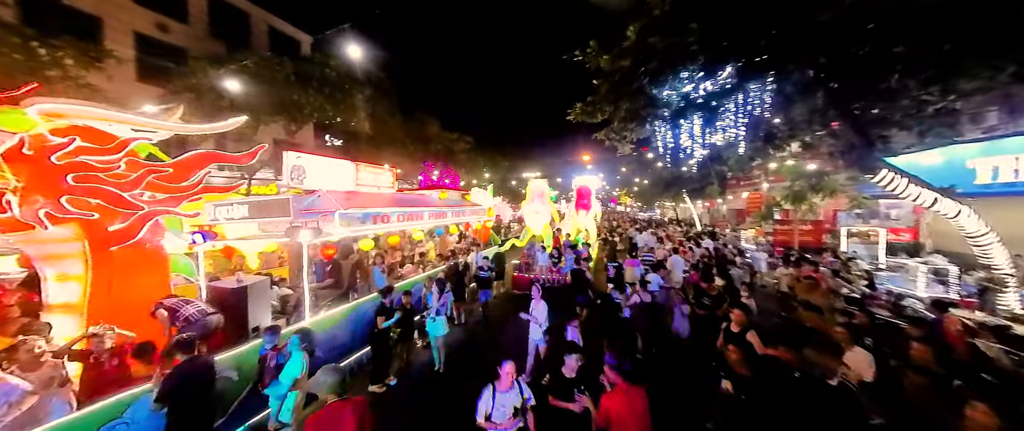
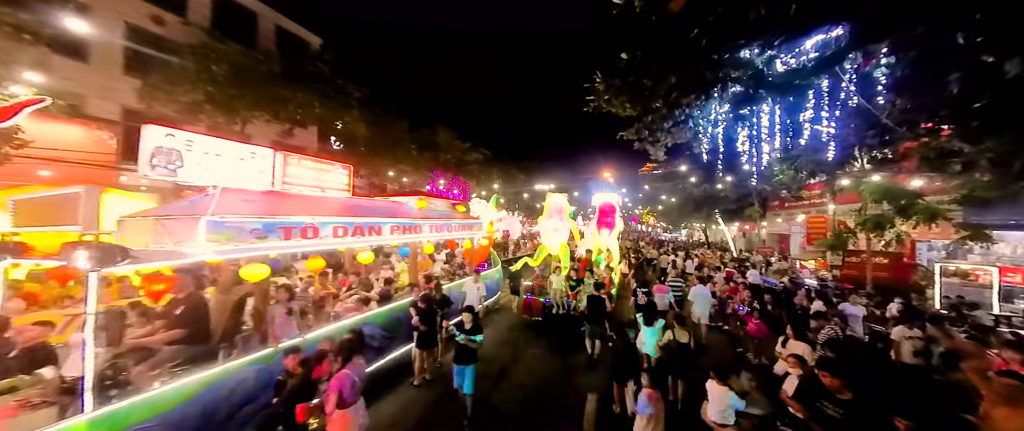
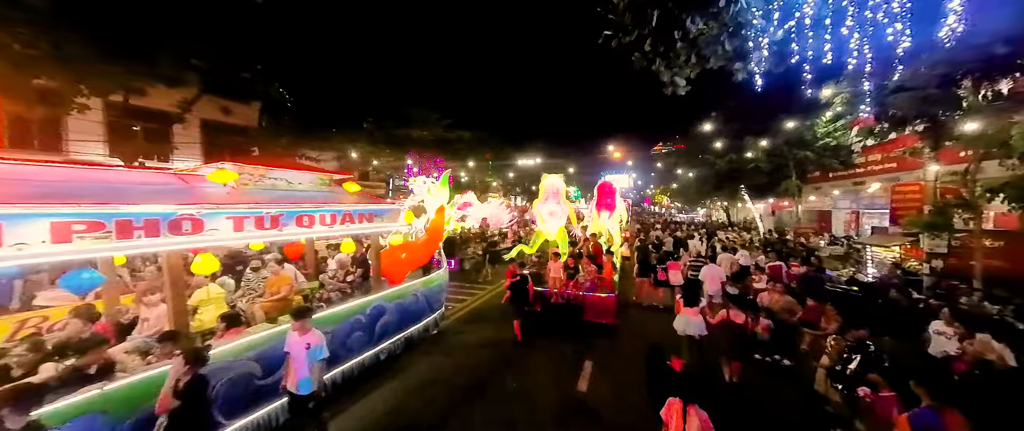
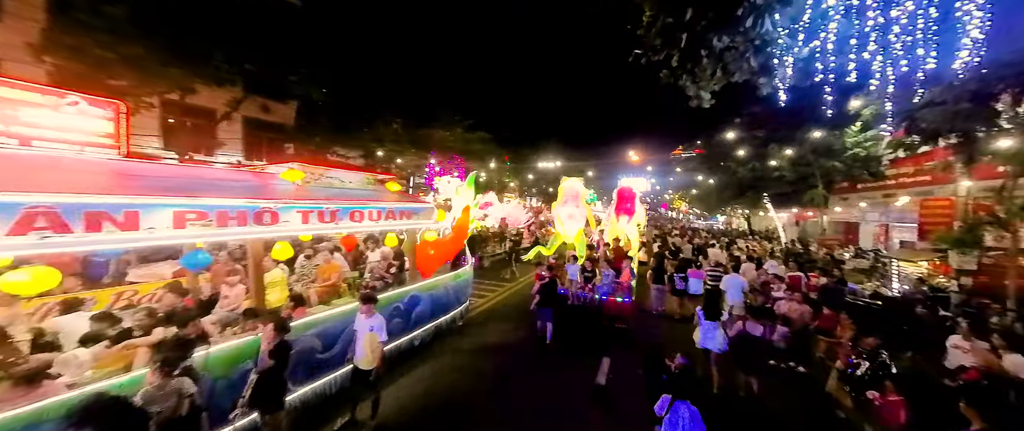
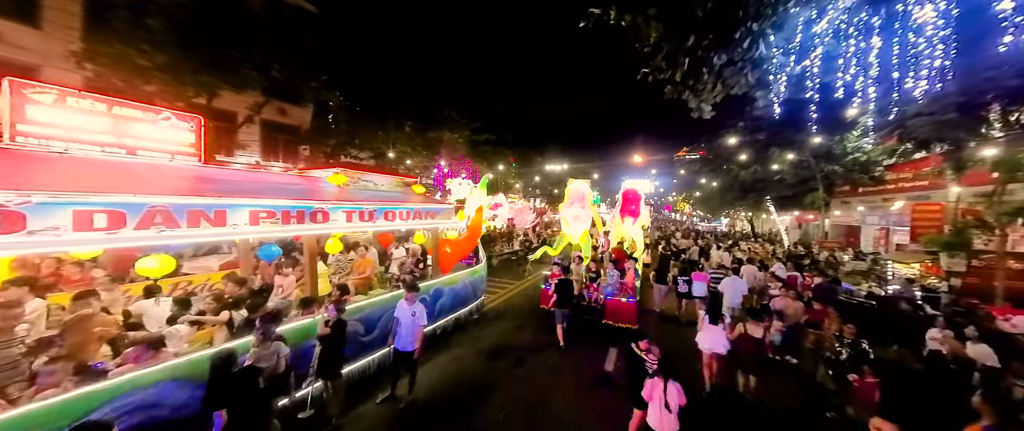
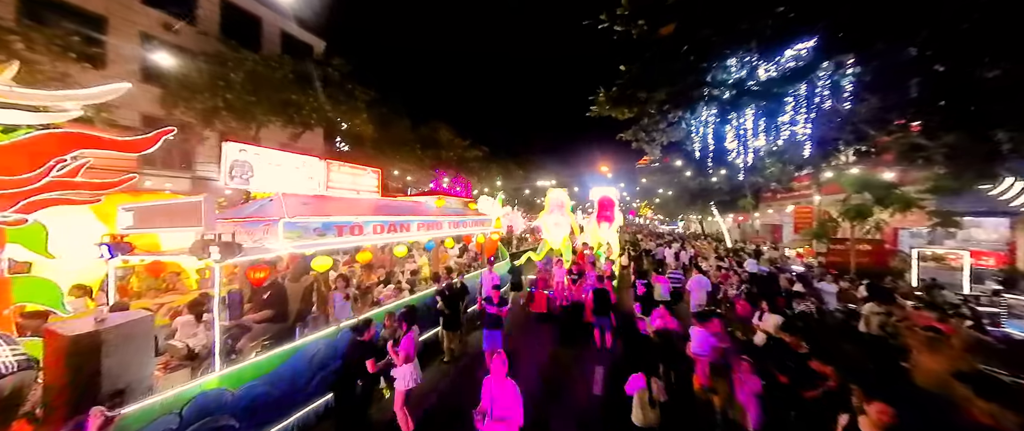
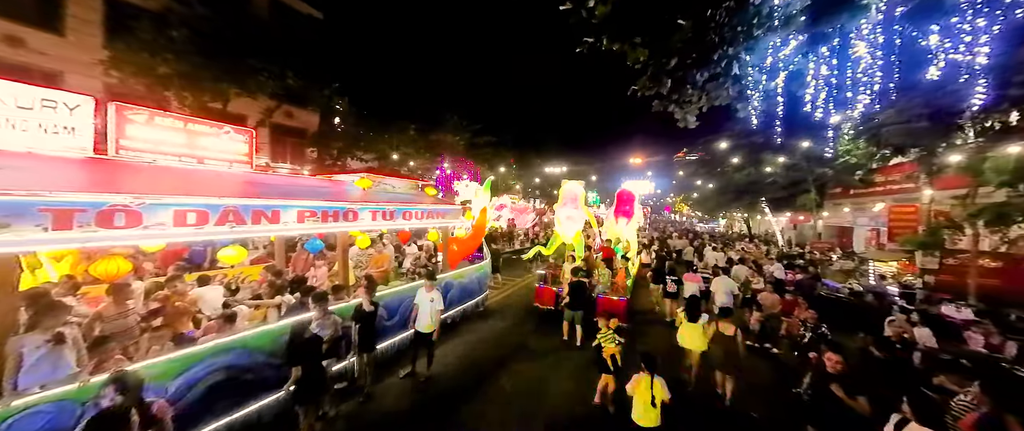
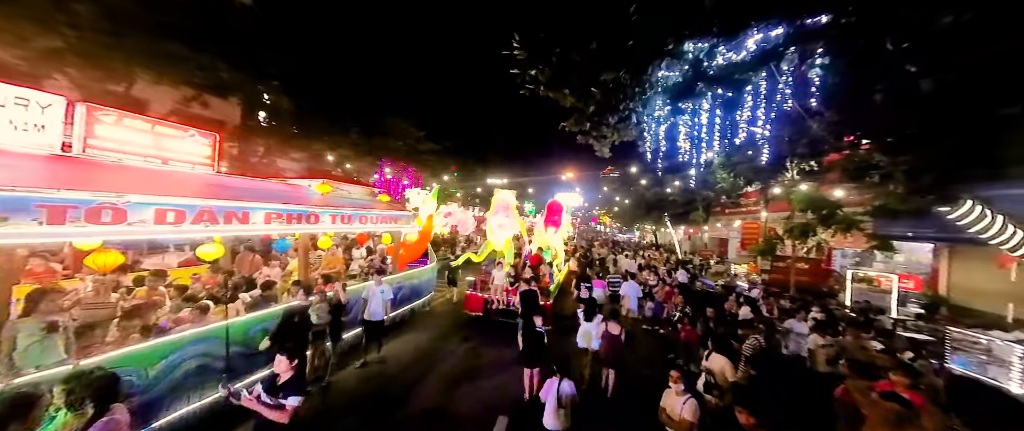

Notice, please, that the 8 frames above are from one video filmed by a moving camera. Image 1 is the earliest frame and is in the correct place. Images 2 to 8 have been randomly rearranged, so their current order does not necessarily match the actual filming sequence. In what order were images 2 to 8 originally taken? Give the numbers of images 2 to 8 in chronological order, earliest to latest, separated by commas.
6, 2, 8, 7, 5, 4, 3
